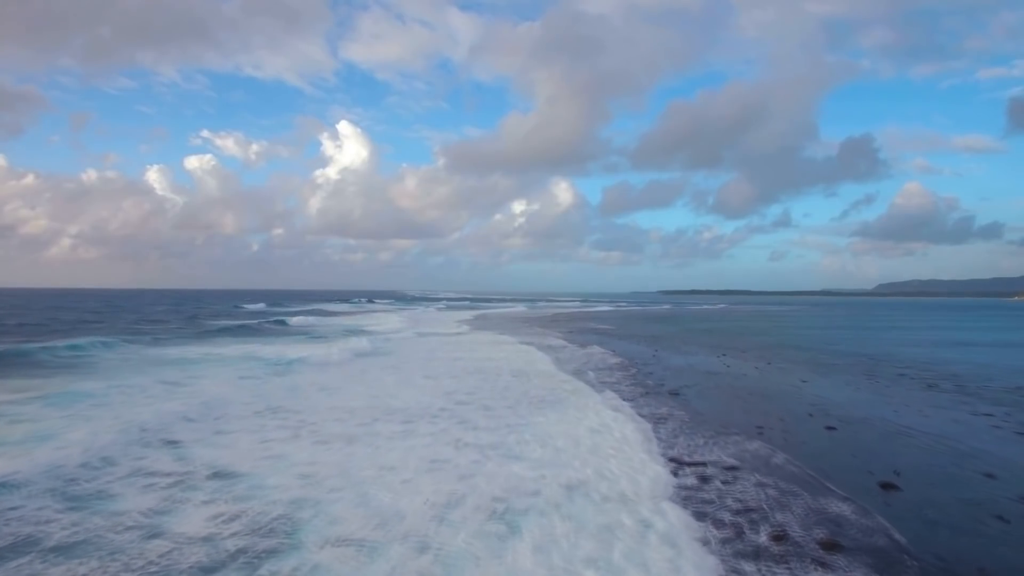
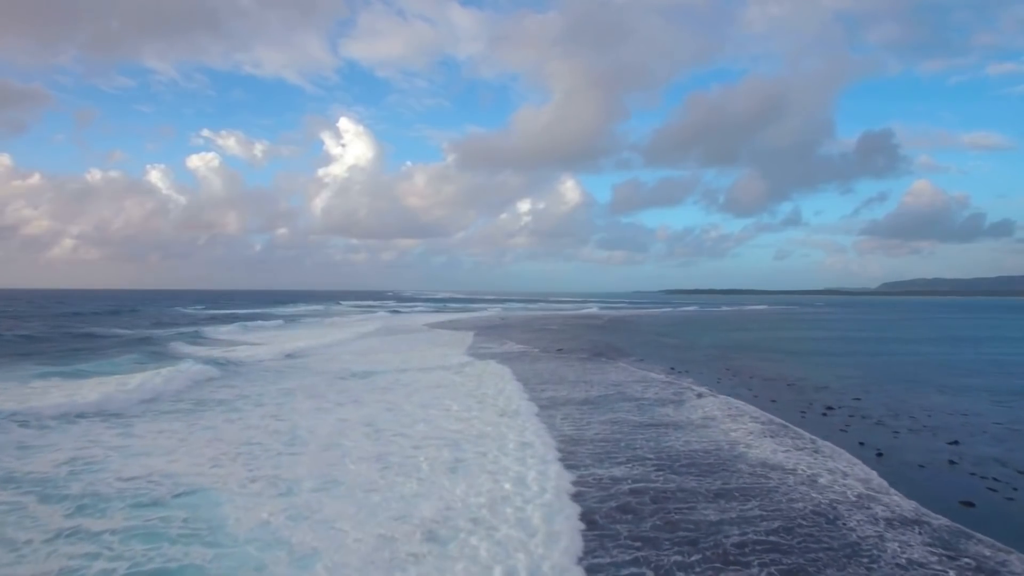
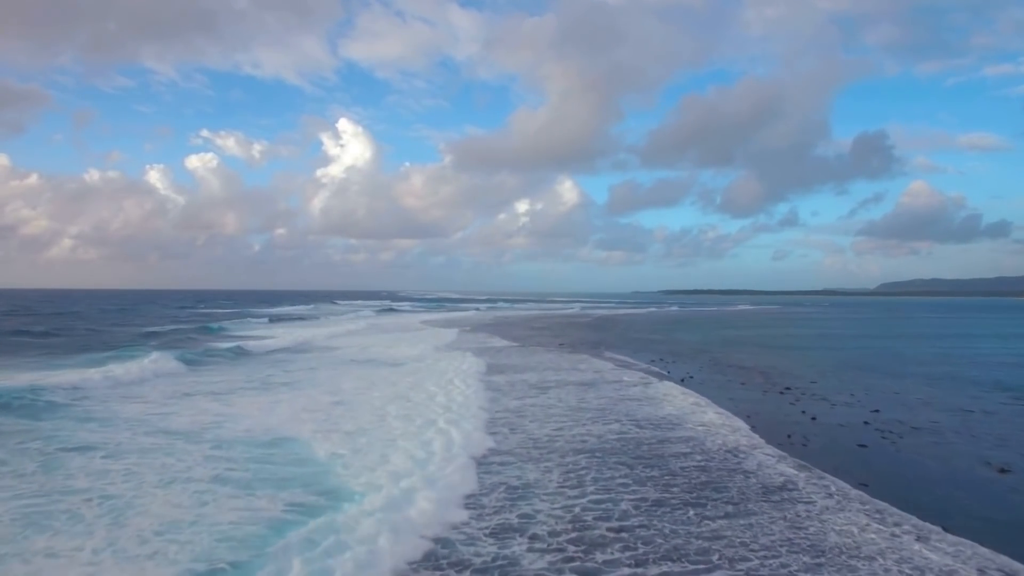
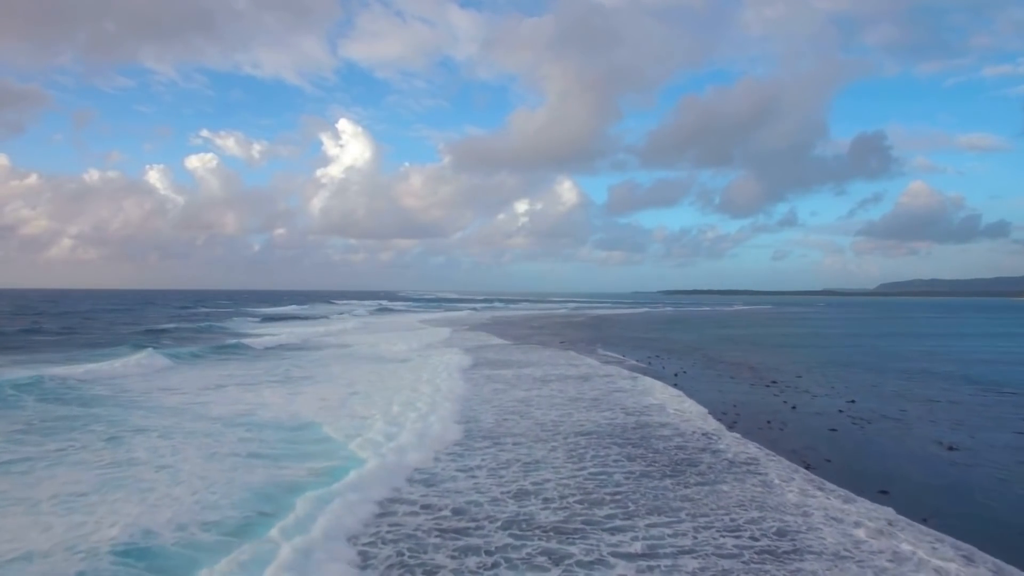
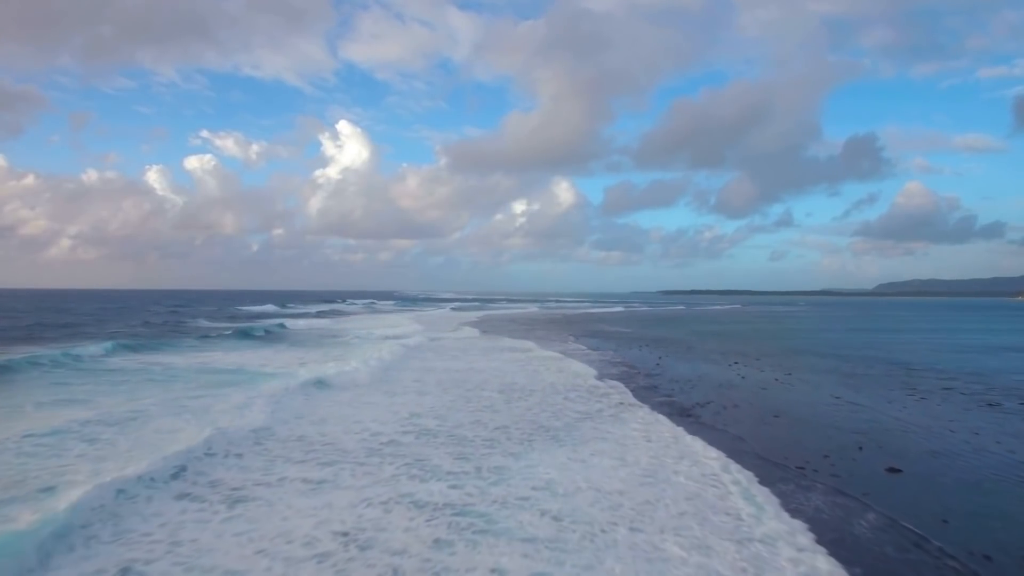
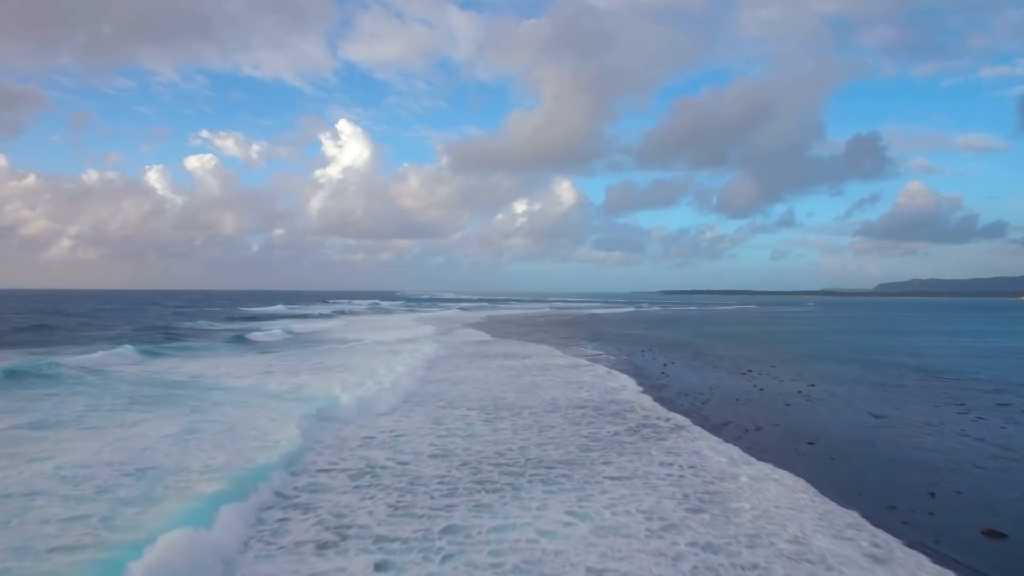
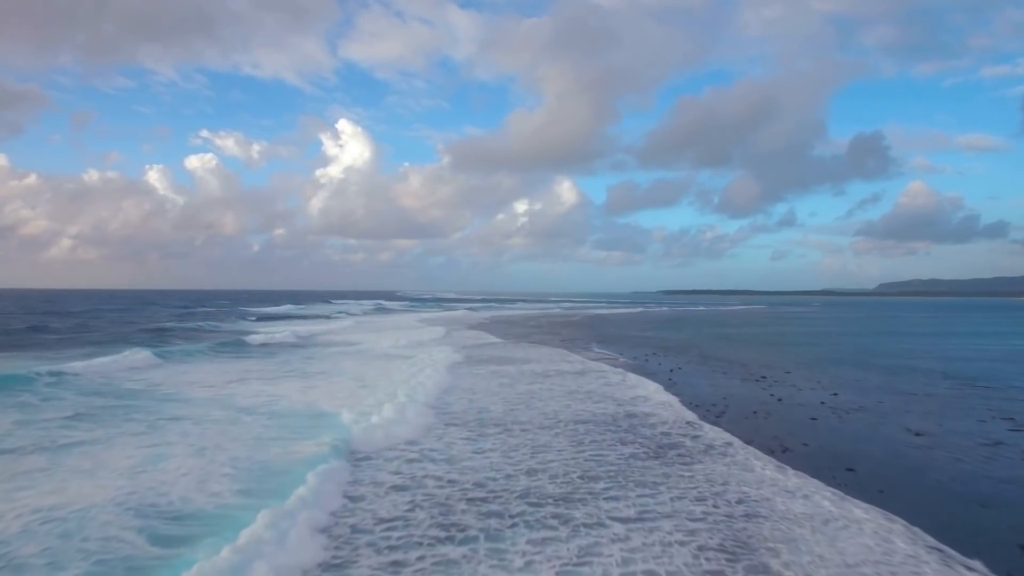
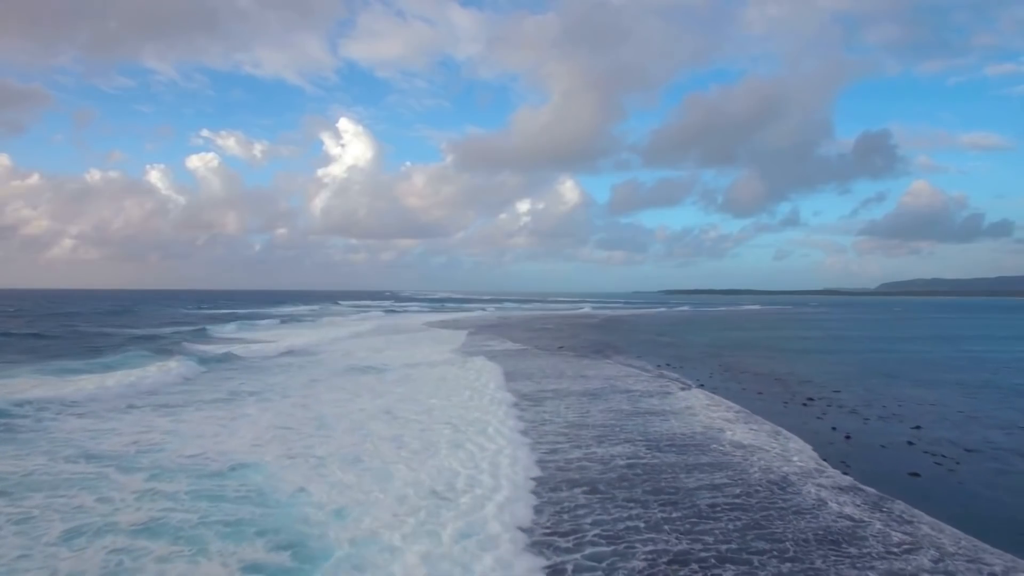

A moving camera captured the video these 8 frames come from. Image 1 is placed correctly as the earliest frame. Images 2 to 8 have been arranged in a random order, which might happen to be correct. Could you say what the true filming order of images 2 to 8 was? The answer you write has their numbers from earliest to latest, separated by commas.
5, 6, 7, 4, 3, 8, 2
